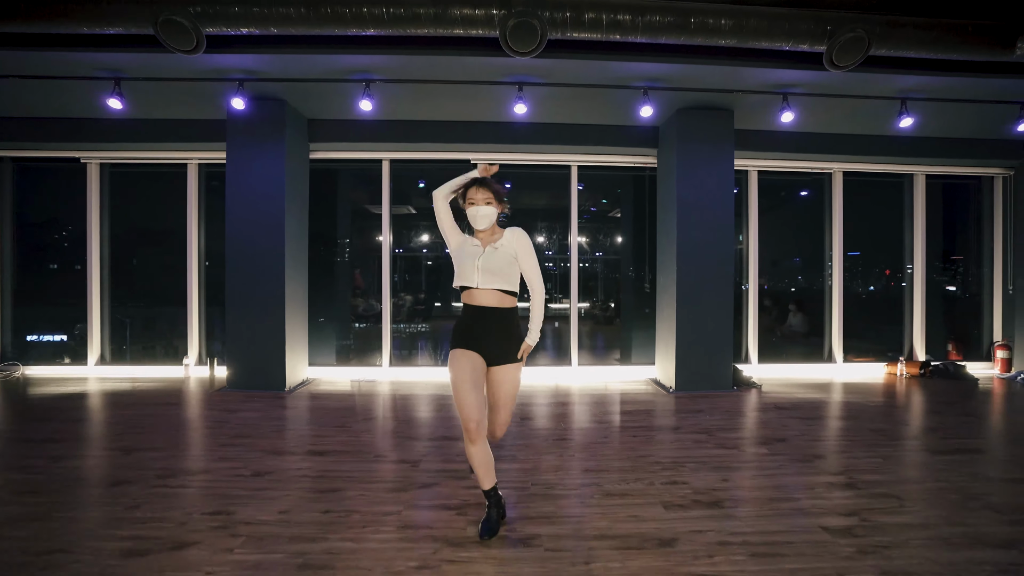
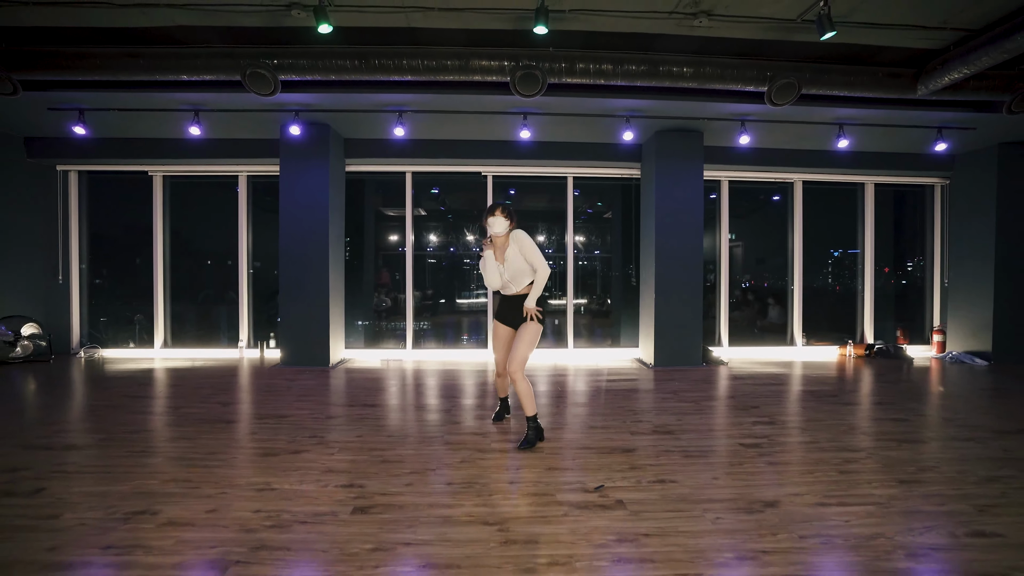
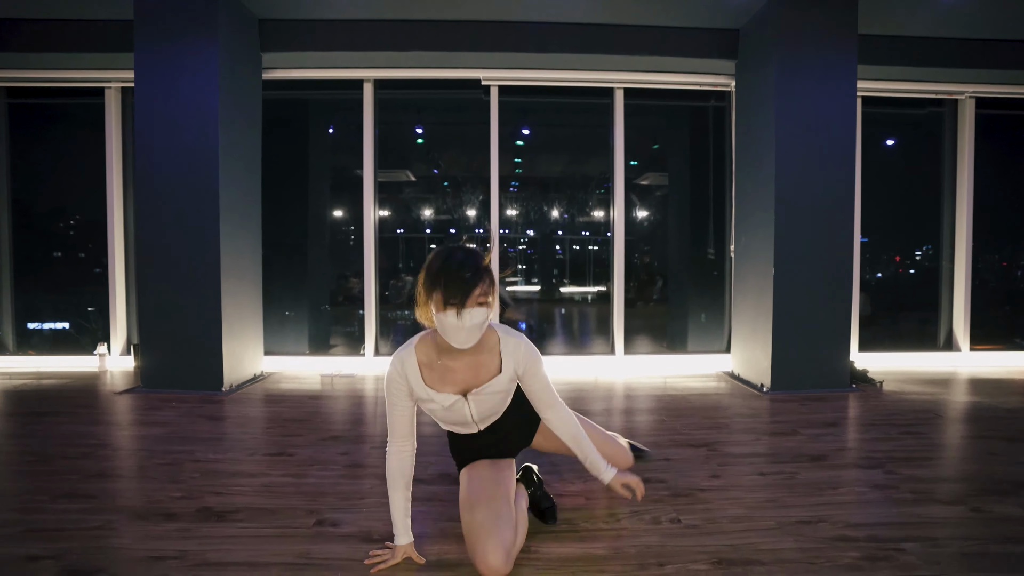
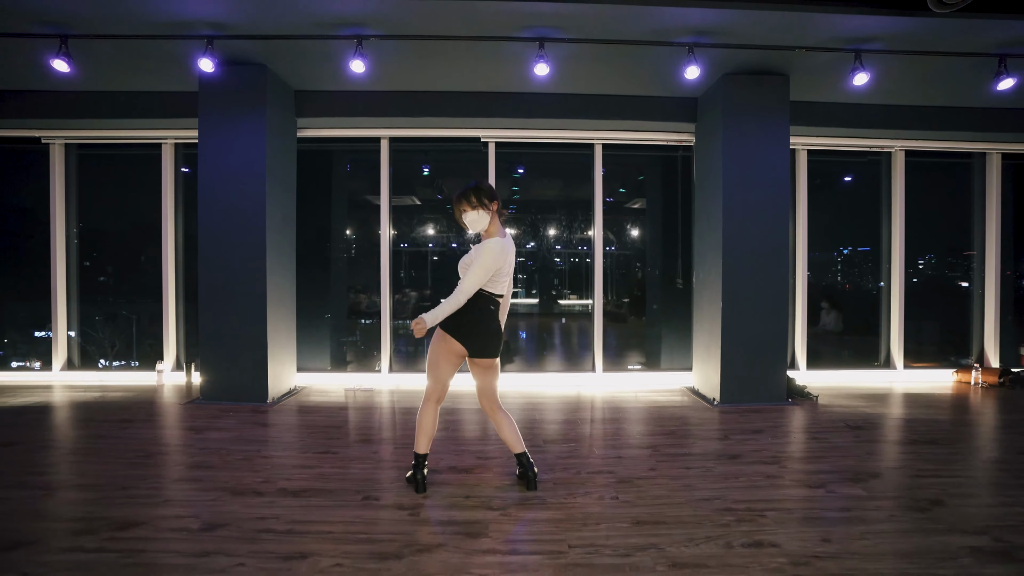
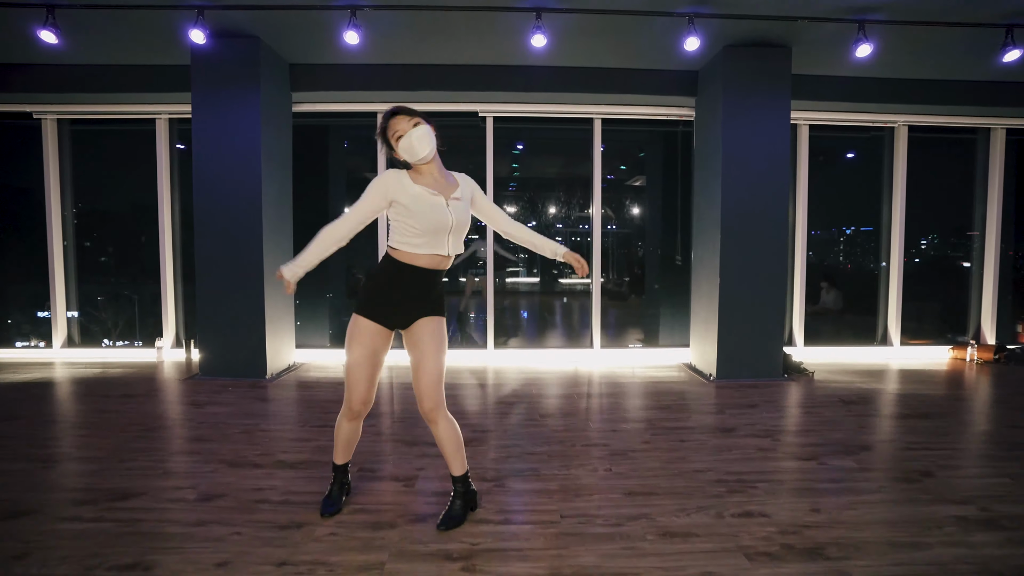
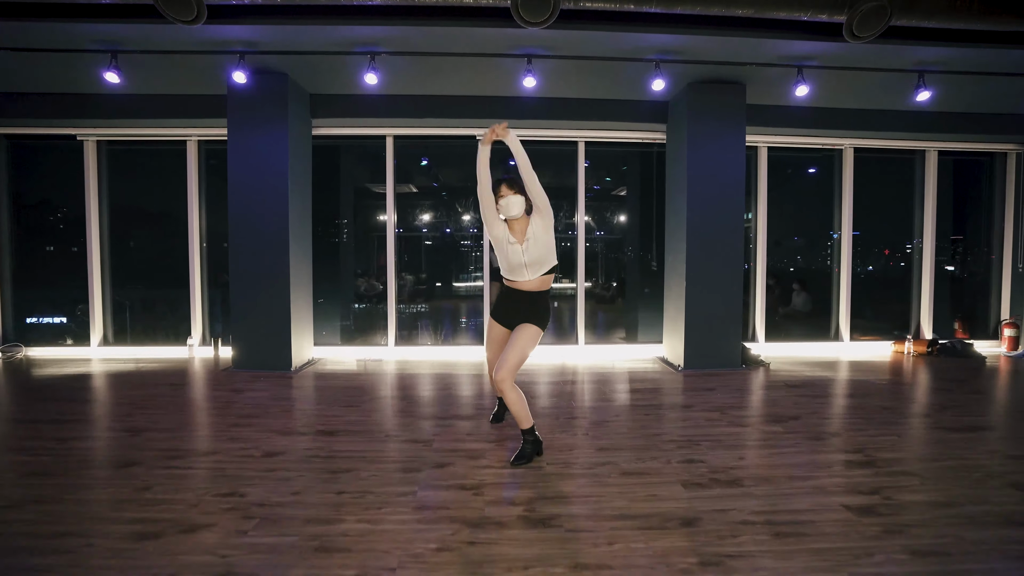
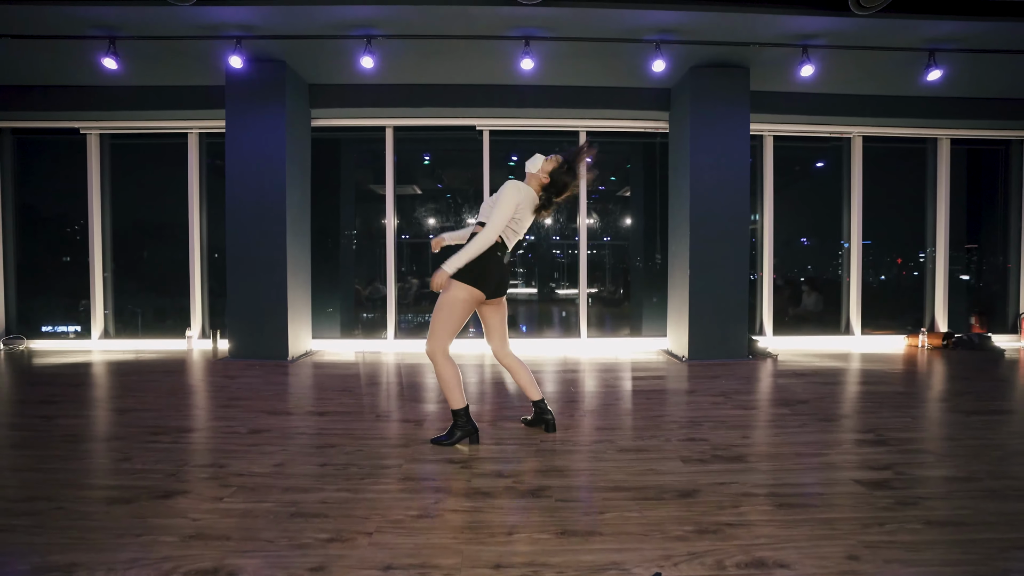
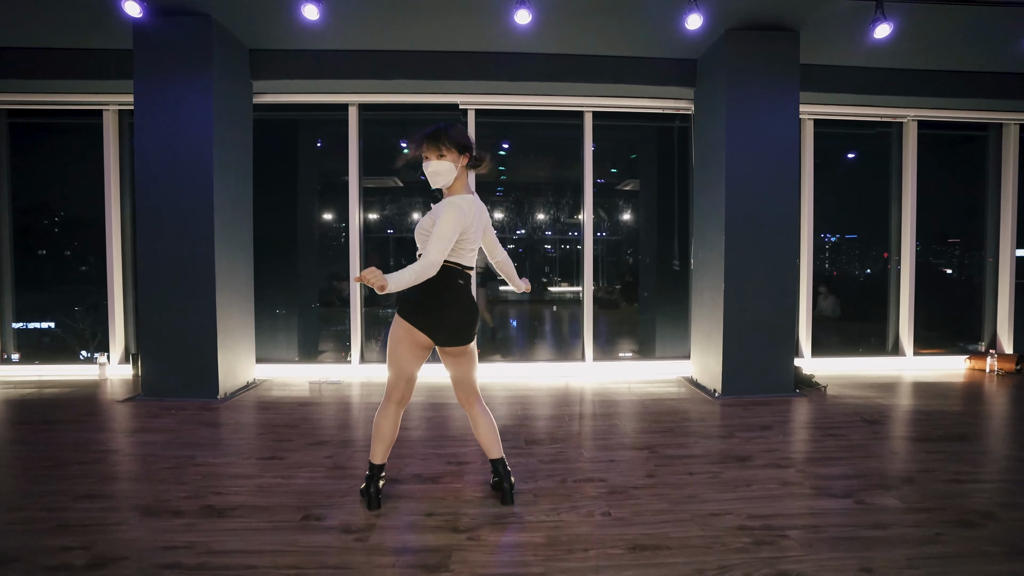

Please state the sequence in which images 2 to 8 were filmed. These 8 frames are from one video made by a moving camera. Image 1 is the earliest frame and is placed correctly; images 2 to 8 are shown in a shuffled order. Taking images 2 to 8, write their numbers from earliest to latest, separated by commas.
2, 6, 8, 4, 3, 7, 5
